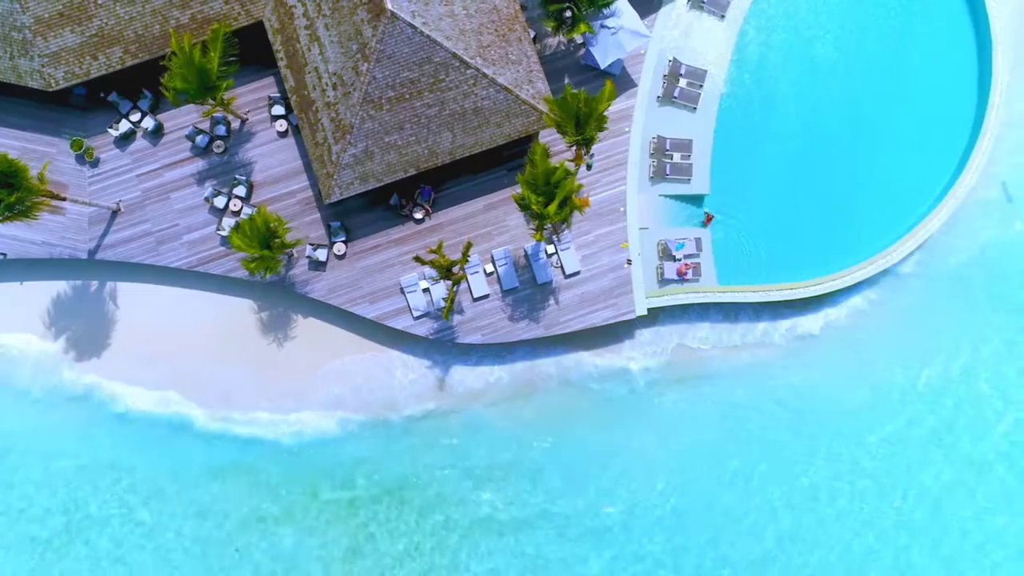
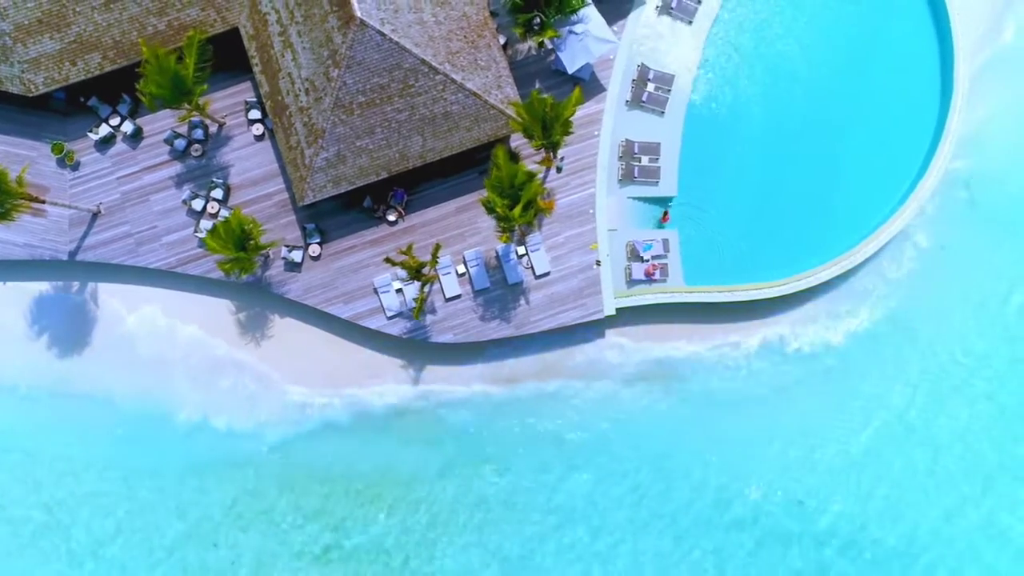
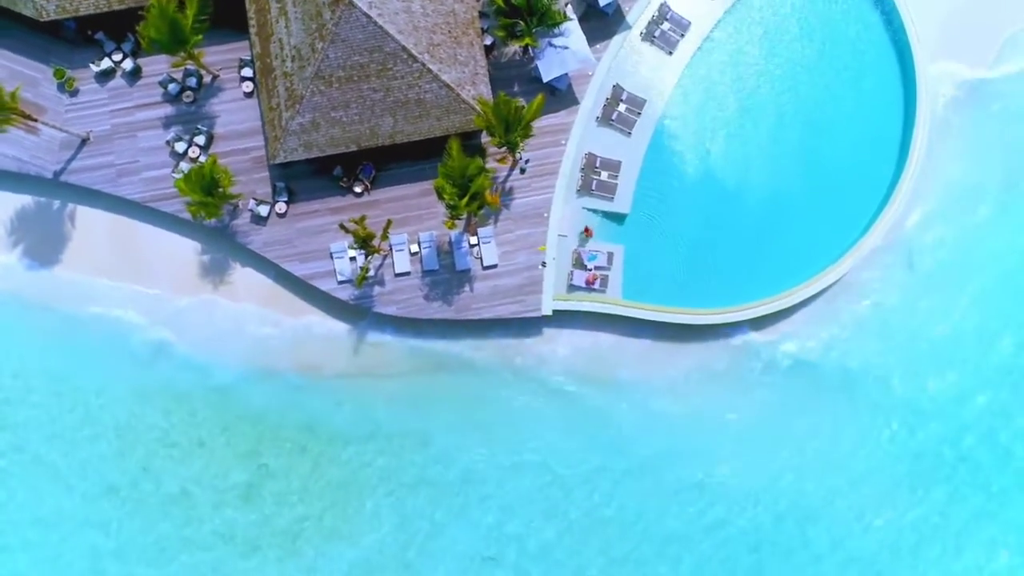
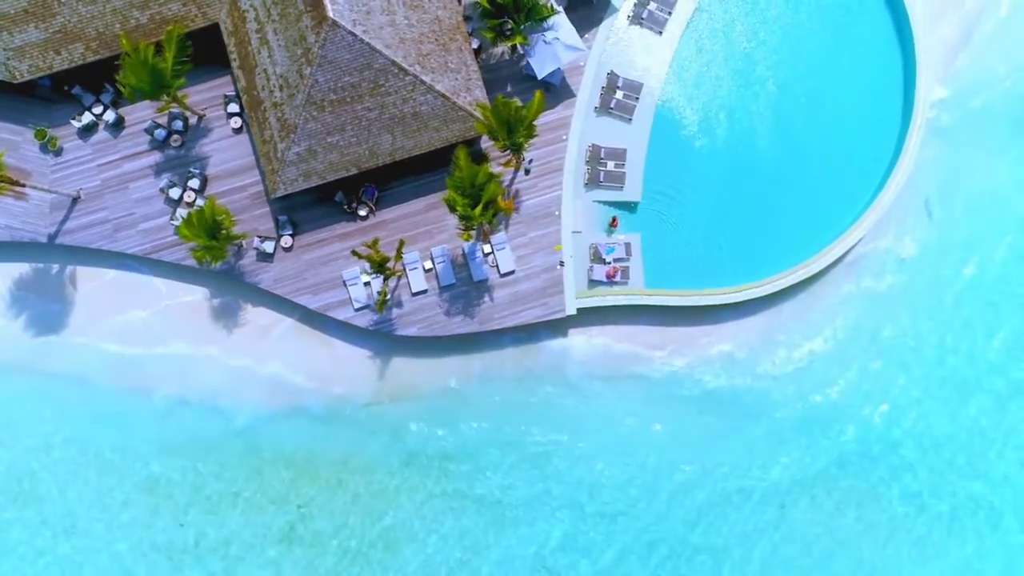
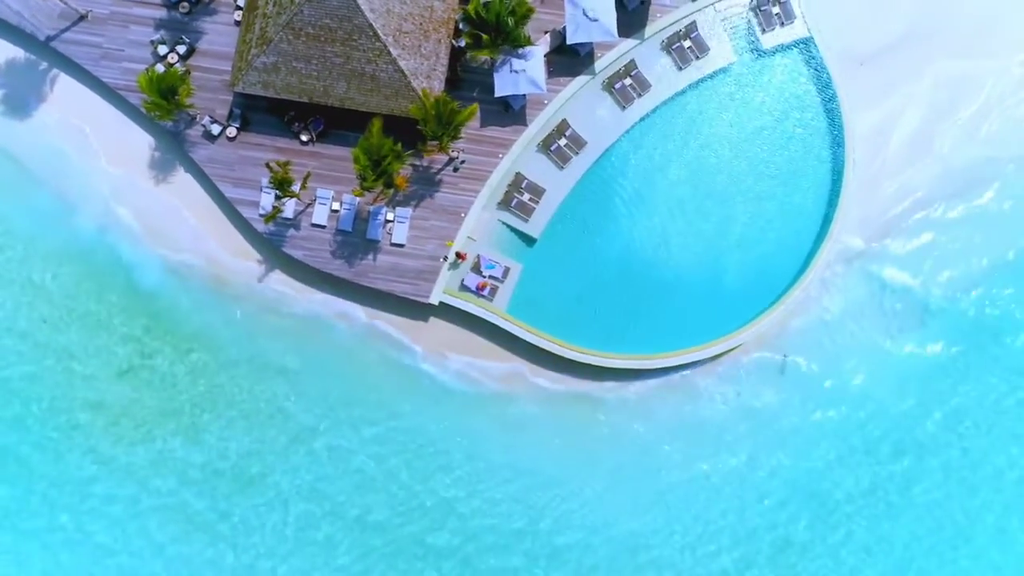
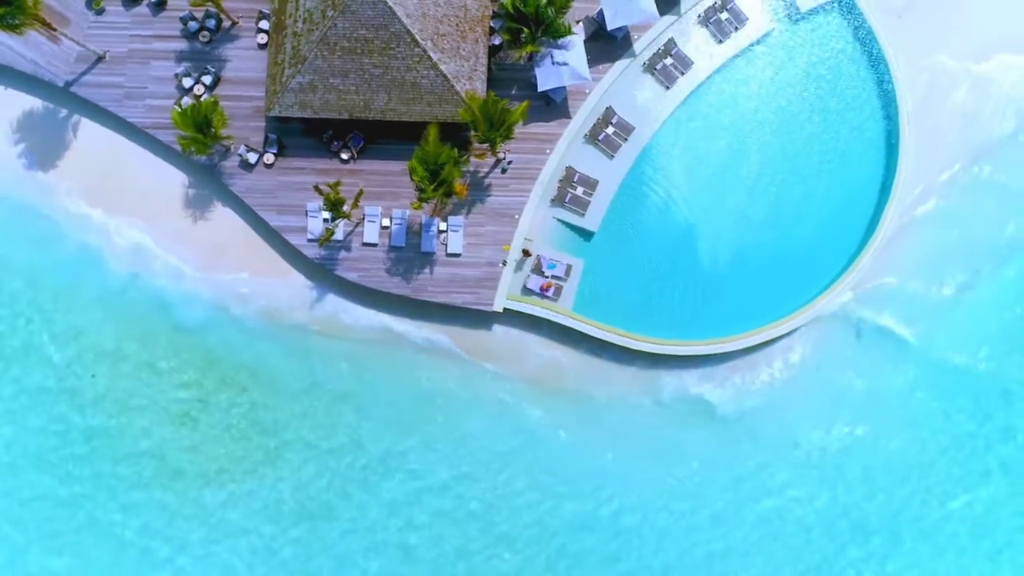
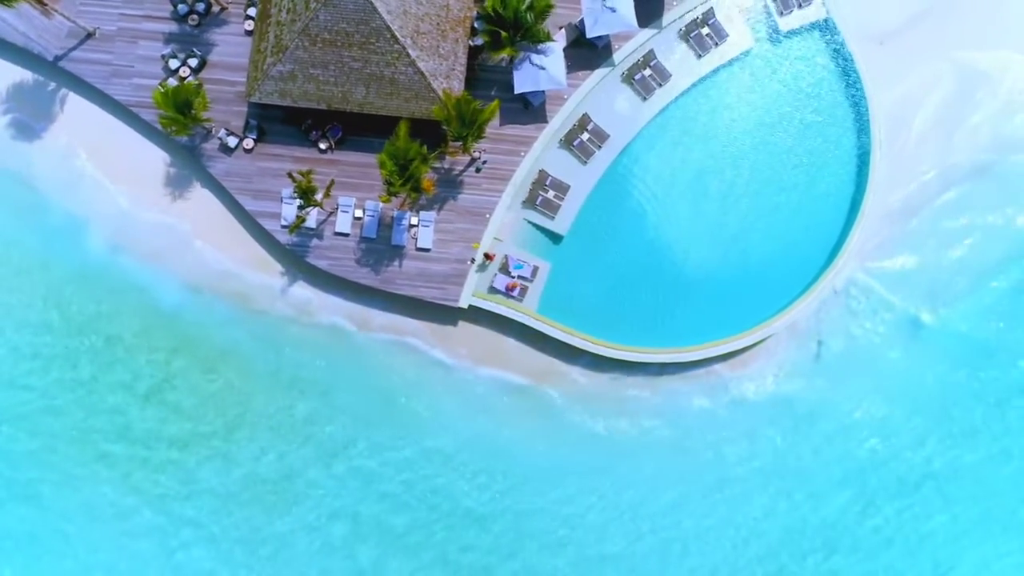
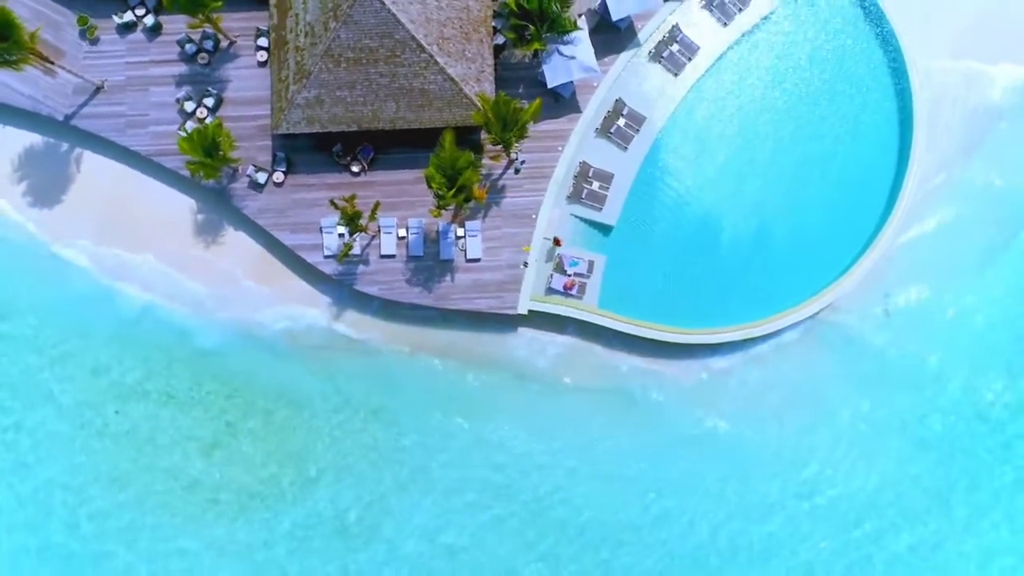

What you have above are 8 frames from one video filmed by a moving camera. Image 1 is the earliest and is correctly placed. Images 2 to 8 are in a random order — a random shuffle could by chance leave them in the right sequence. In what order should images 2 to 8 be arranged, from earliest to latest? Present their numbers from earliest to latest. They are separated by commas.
2, 4, 3, 8, 6, 7, 5
